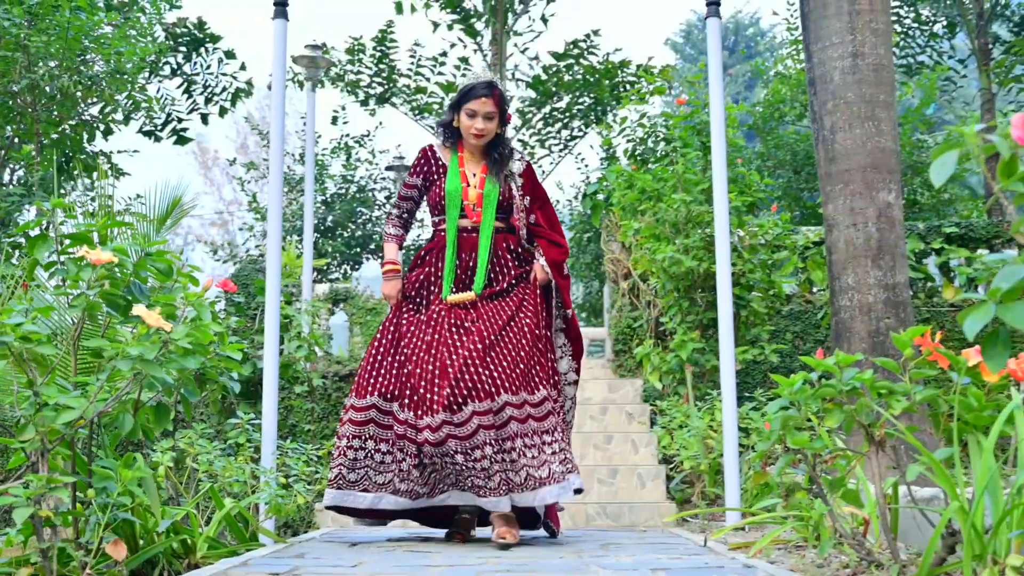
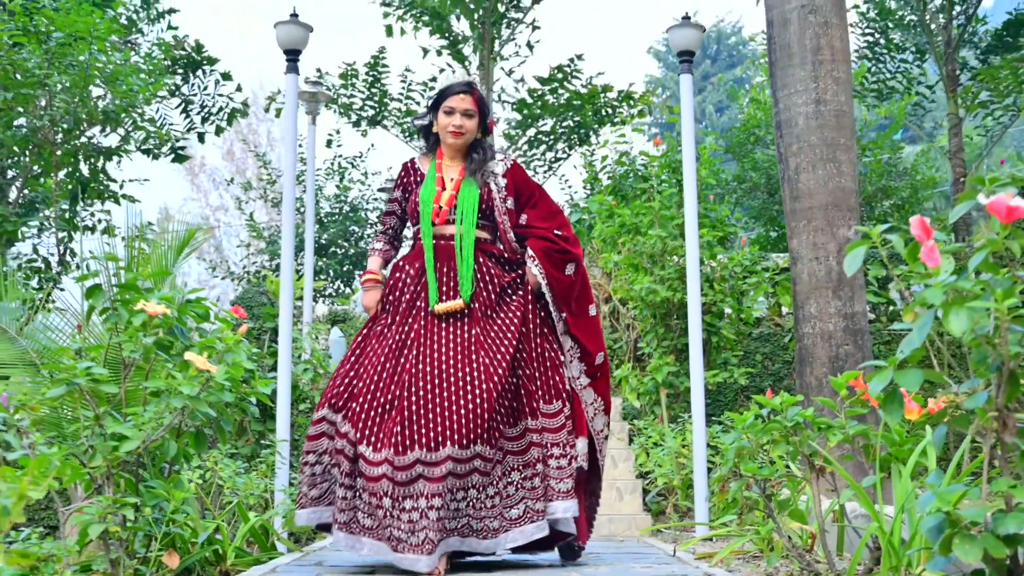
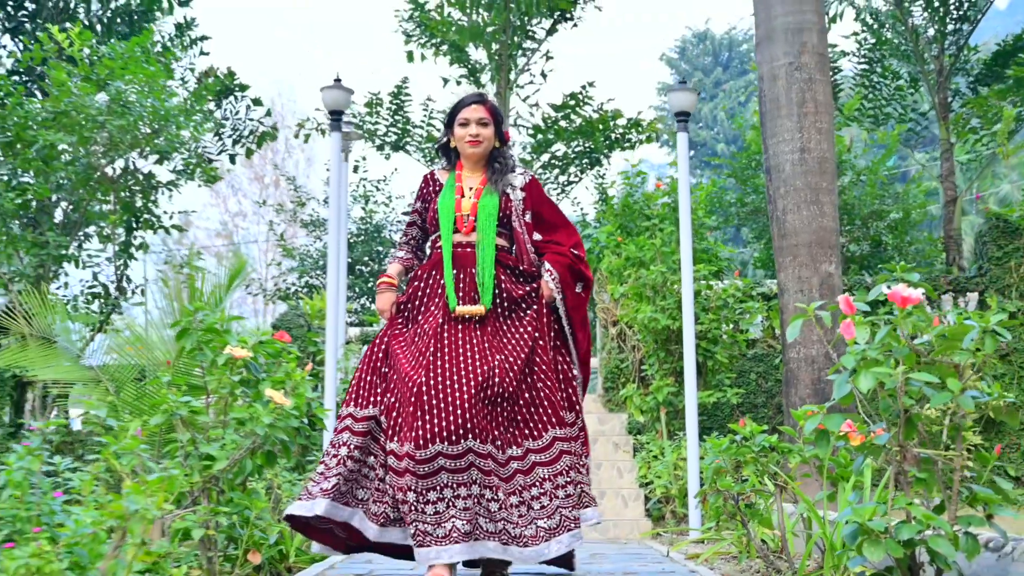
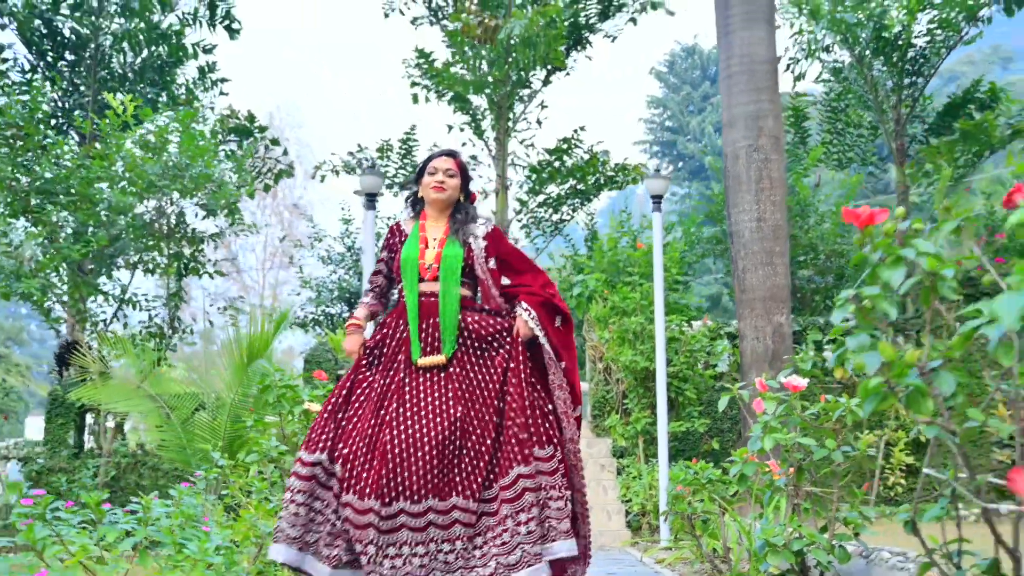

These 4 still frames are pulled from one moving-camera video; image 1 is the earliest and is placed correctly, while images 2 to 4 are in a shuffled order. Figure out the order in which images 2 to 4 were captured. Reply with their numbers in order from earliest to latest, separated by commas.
2, 3, 4
